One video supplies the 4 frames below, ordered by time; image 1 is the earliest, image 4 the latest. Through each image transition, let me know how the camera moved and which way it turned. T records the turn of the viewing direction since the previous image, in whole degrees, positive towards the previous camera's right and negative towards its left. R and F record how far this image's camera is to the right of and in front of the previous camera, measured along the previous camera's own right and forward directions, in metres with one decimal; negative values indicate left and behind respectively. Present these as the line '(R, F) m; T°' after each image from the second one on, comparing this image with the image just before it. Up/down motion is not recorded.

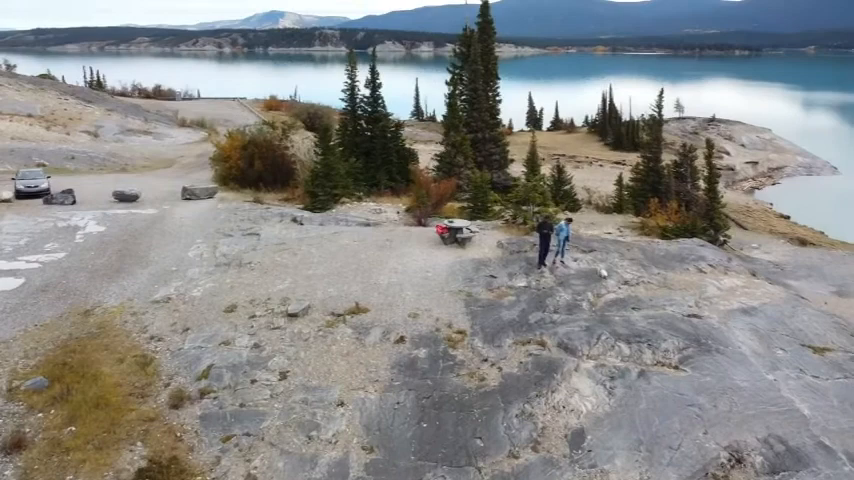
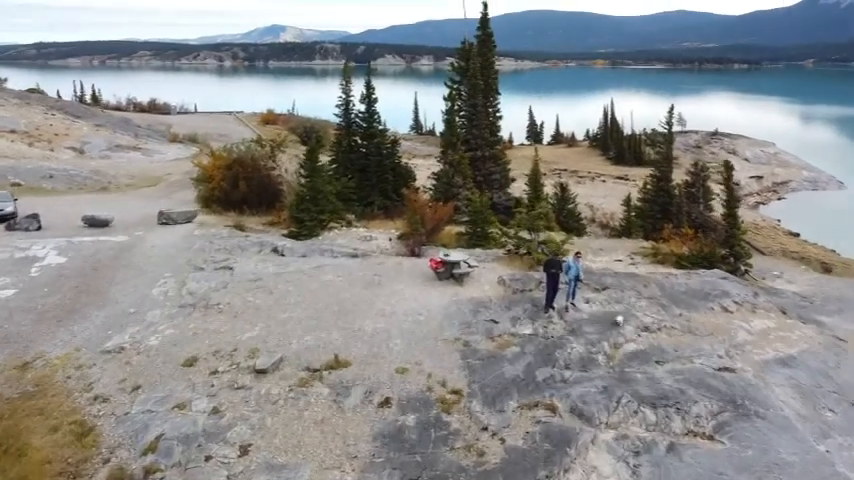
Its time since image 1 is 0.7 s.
(+0.2, +1.6) m; 0°
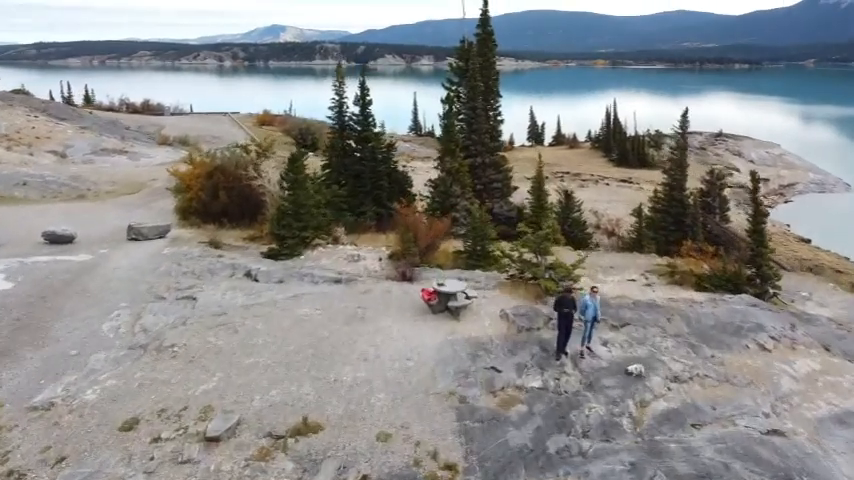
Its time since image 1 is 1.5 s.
(+0.2, +1.7) m; 0°
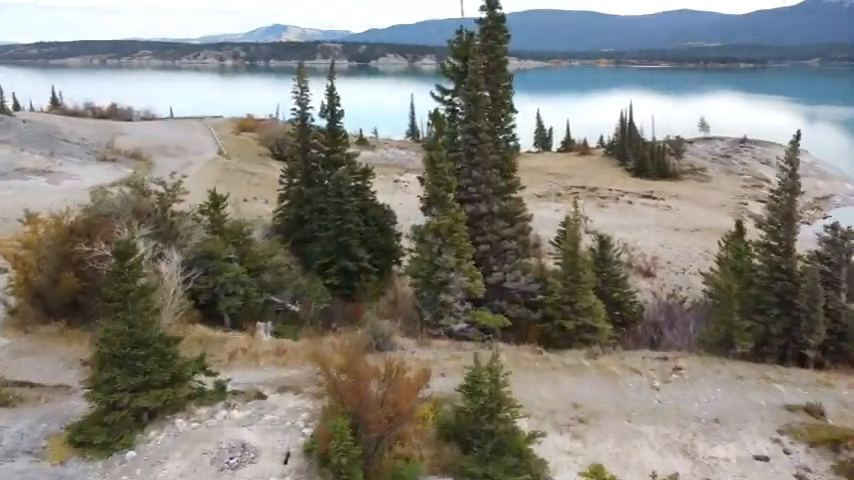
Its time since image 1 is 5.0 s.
(+0.6, +7.9) m; 0°
